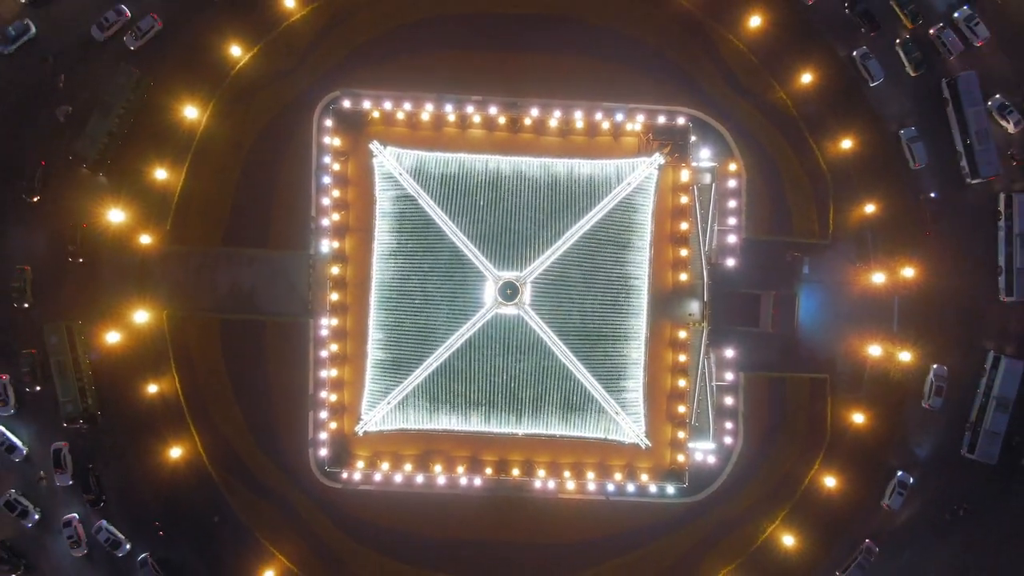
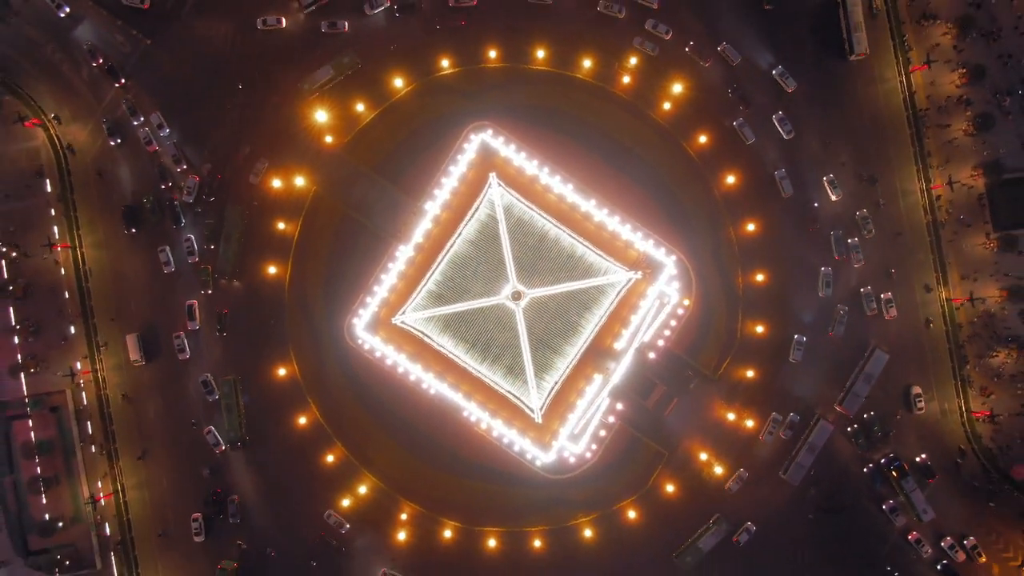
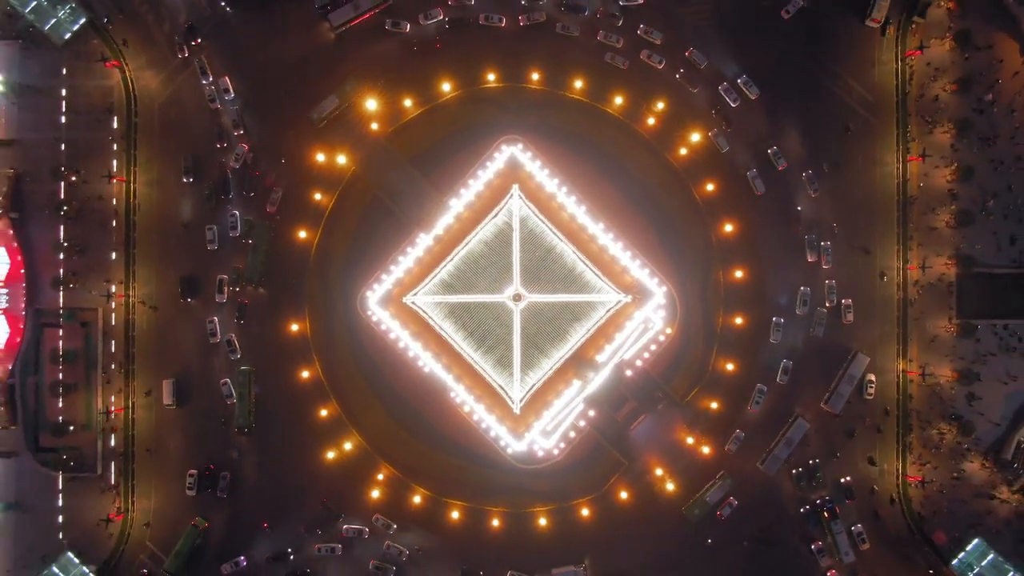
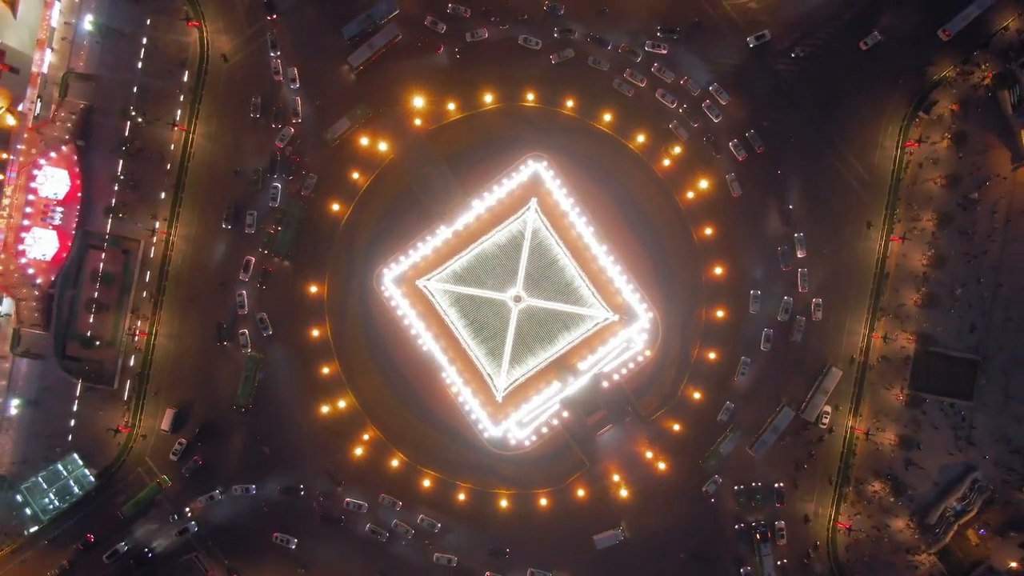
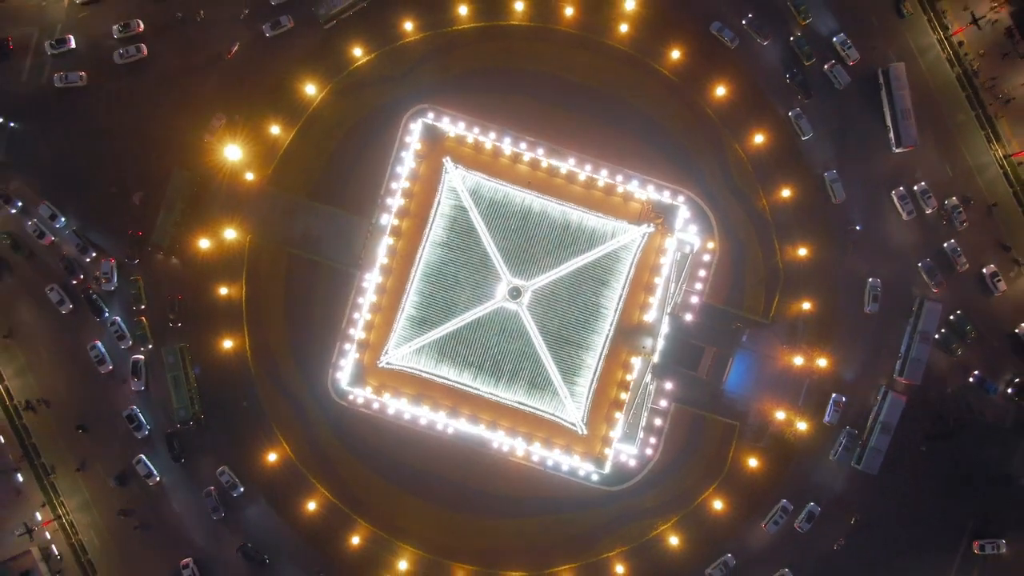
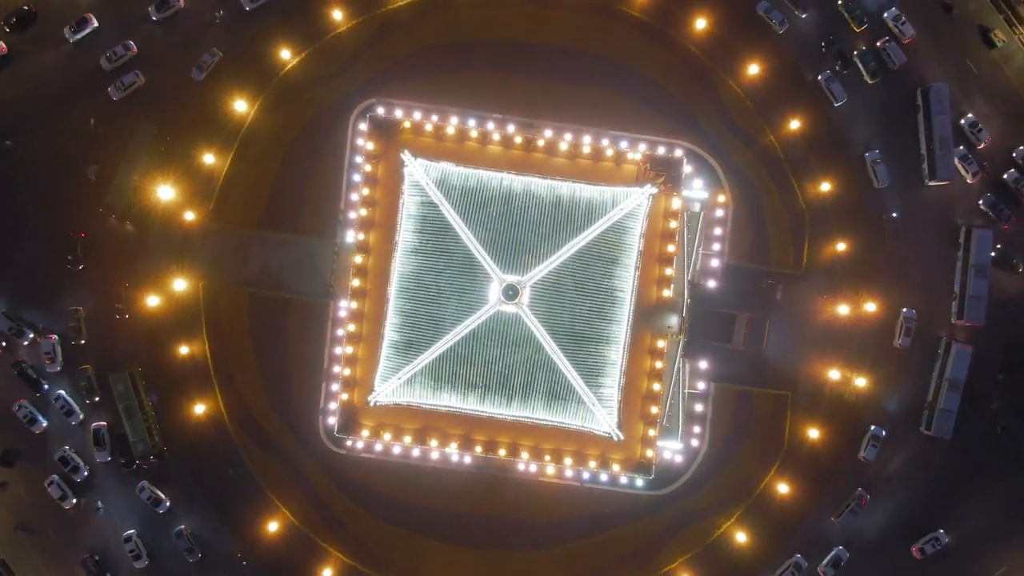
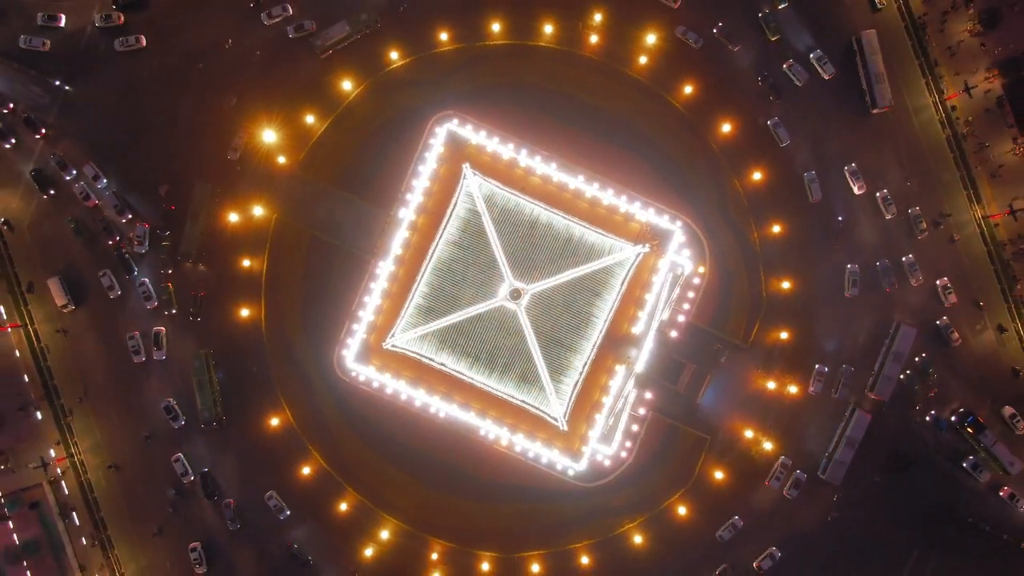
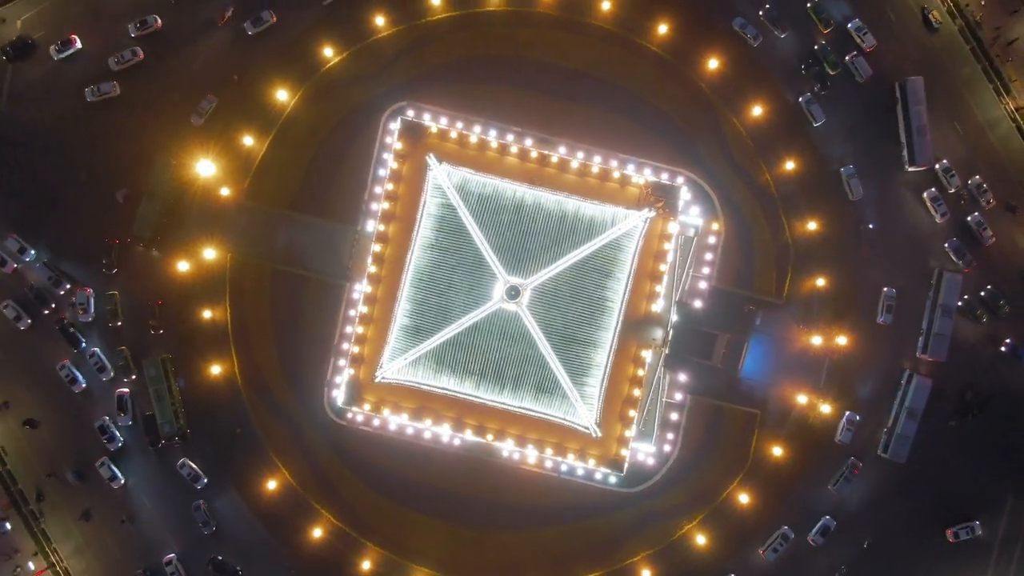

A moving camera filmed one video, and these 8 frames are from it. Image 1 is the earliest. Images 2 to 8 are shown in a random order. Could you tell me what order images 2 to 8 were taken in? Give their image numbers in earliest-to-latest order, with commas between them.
6, 8, 5, 7, 2, 3, 4
